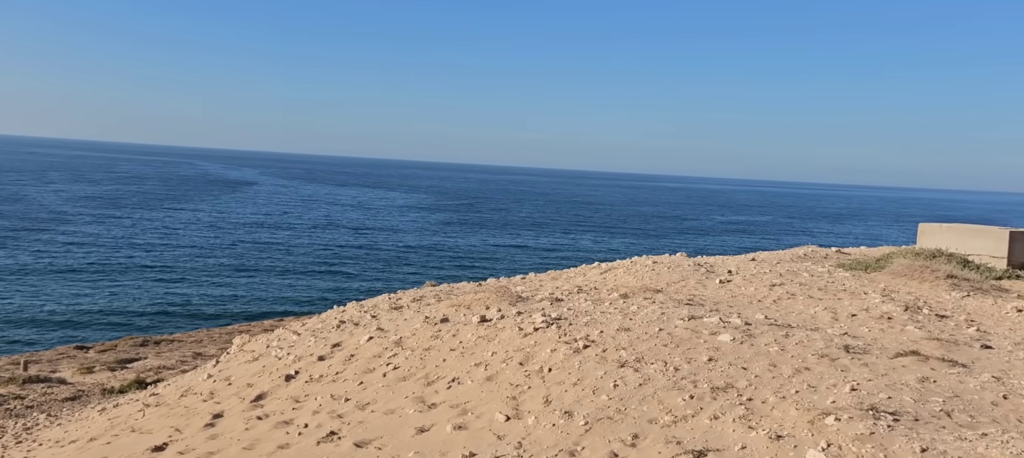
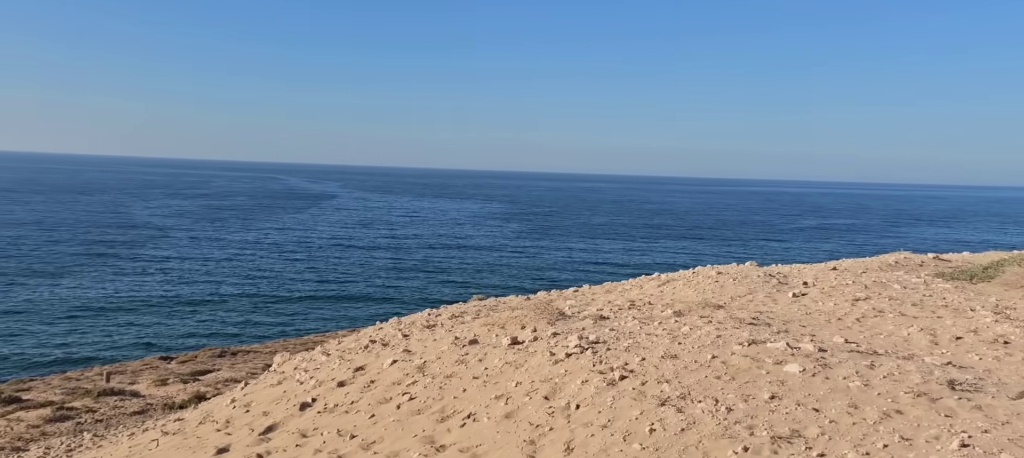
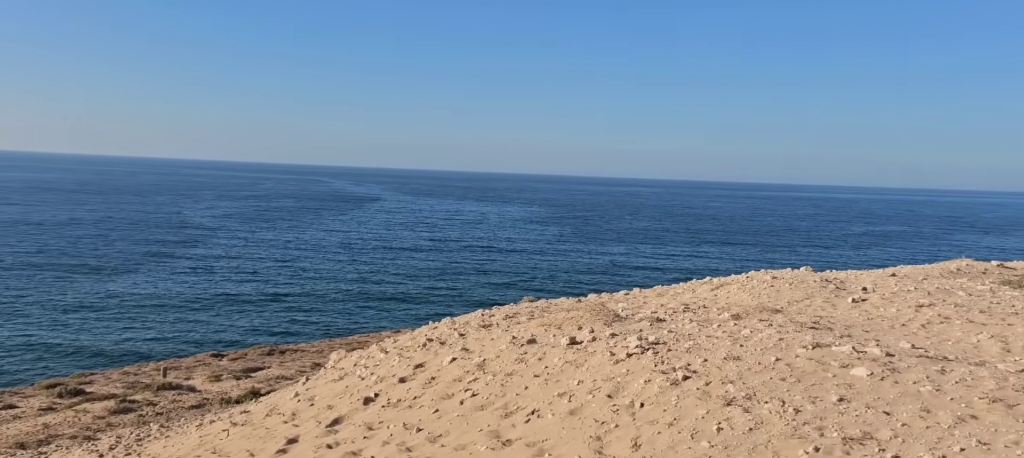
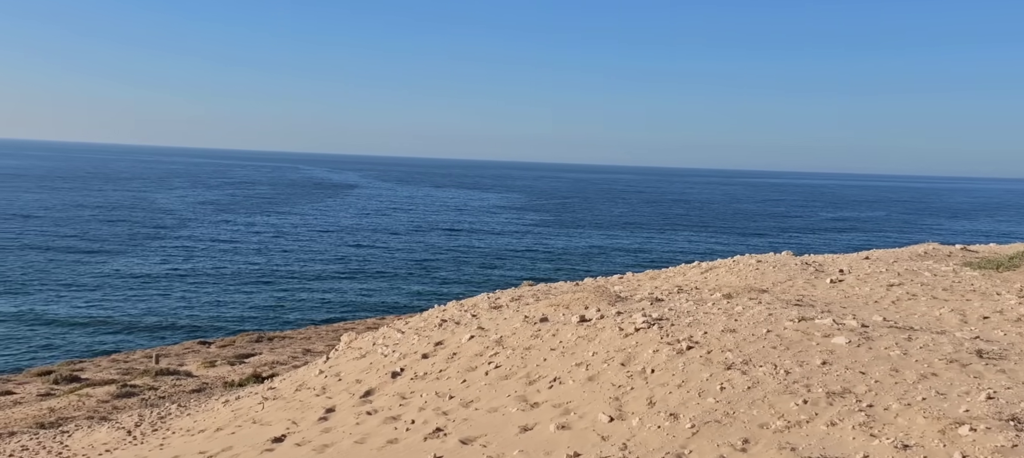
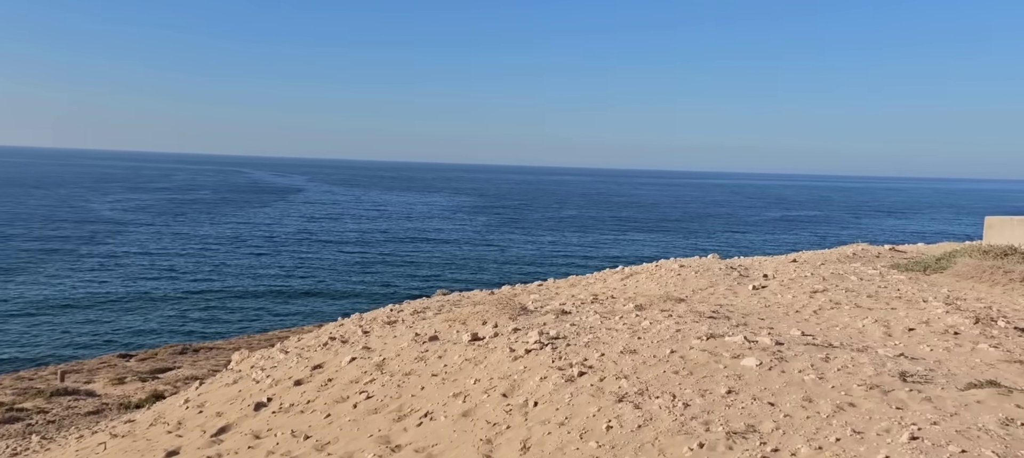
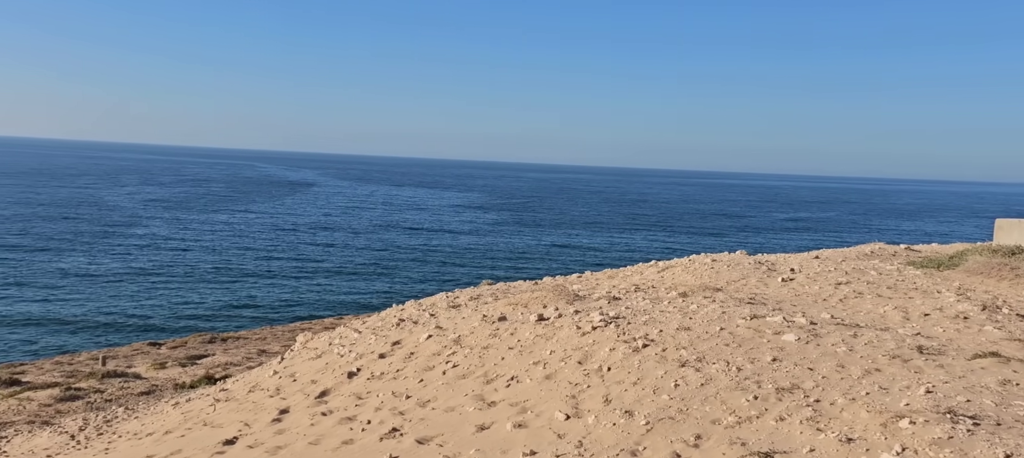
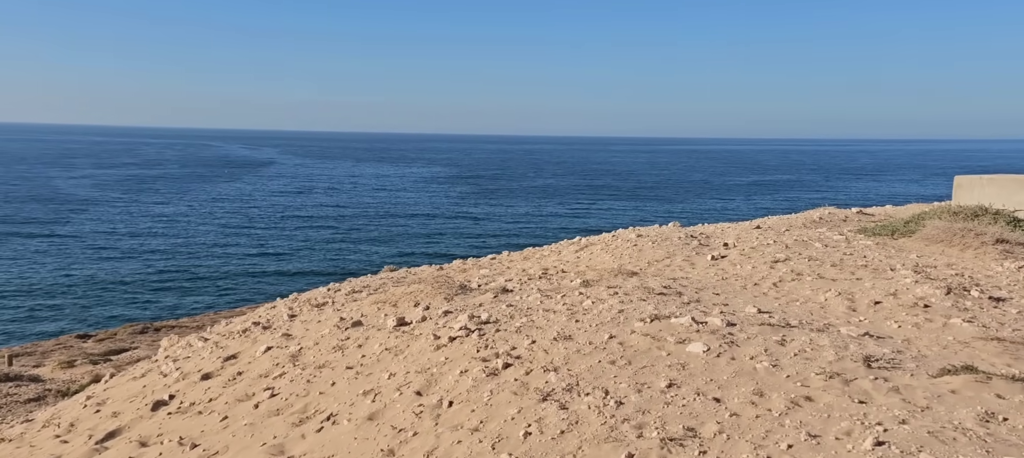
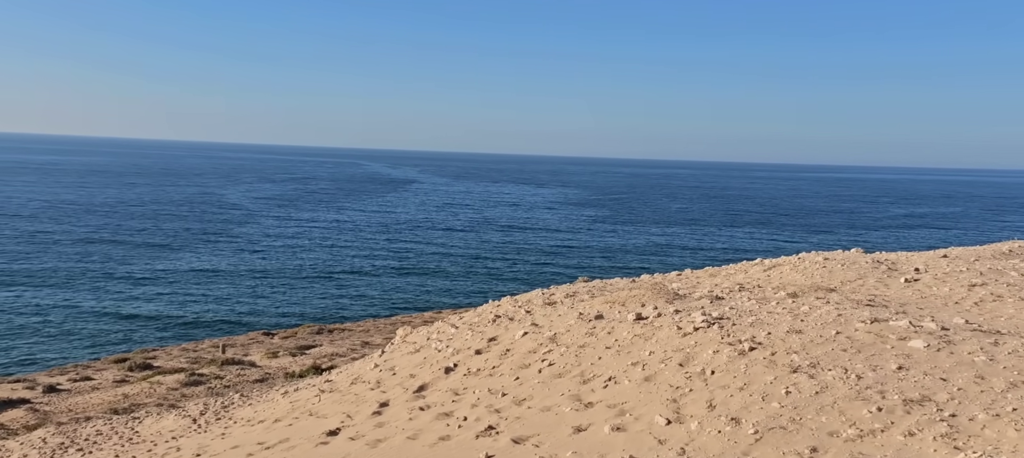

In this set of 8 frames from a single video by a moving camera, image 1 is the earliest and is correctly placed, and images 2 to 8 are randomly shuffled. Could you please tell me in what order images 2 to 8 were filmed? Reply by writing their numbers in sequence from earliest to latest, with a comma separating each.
6, 4, 8, 3, 2, 5, 7
